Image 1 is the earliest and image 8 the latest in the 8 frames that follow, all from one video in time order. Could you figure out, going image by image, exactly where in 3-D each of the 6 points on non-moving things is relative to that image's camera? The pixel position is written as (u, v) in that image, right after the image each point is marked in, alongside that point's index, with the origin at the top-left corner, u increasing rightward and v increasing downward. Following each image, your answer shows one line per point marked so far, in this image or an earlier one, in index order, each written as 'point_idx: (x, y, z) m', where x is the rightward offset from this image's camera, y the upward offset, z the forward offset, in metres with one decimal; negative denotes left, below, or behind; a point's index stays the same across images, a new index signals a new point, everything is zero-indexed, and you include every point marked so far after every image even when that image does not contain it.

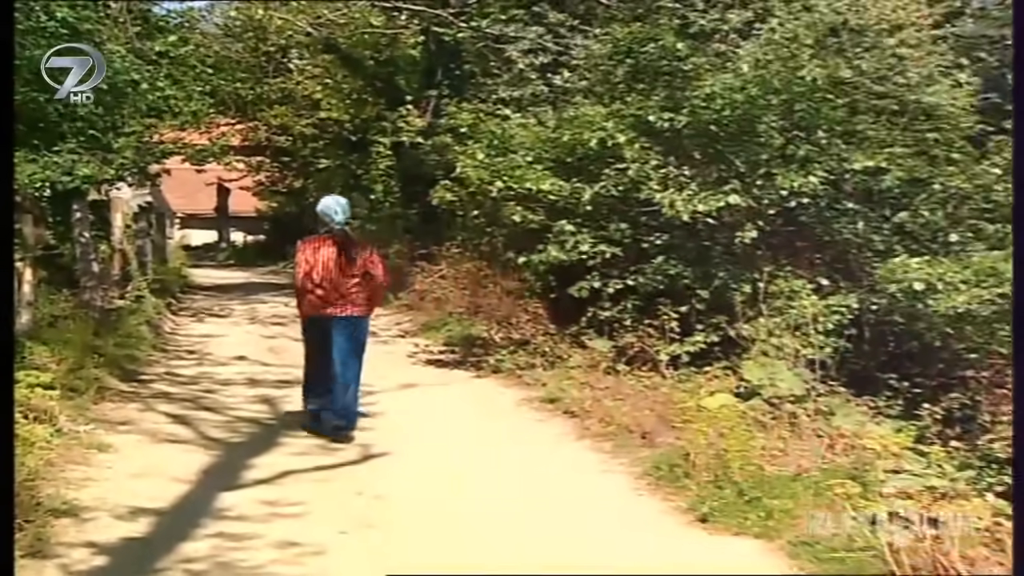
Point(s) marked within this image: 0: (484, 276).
0: (-0.2, +0.1, +6.1) m
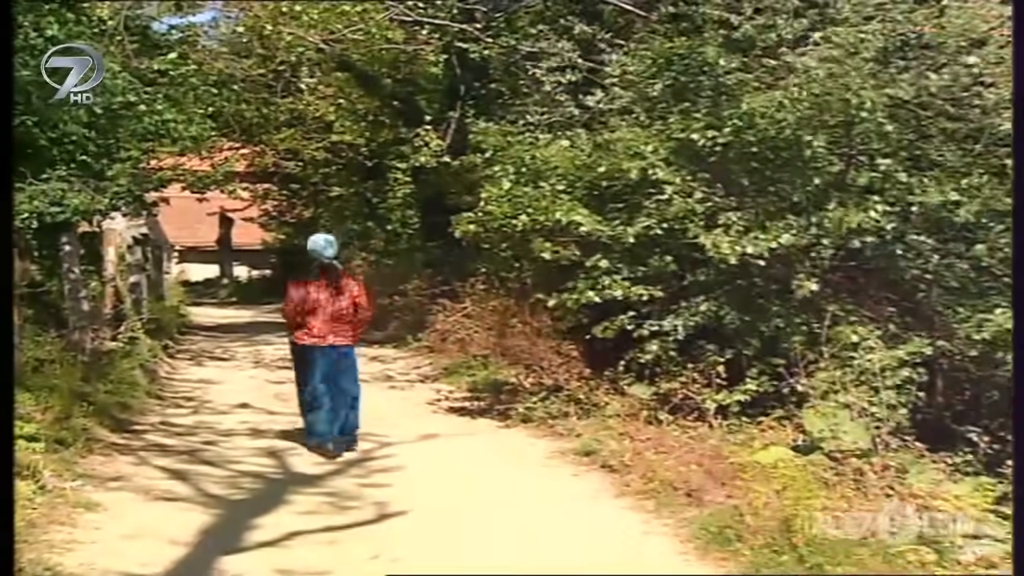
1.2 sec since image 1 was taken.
0: (0.0, -0.1, +5.5) m
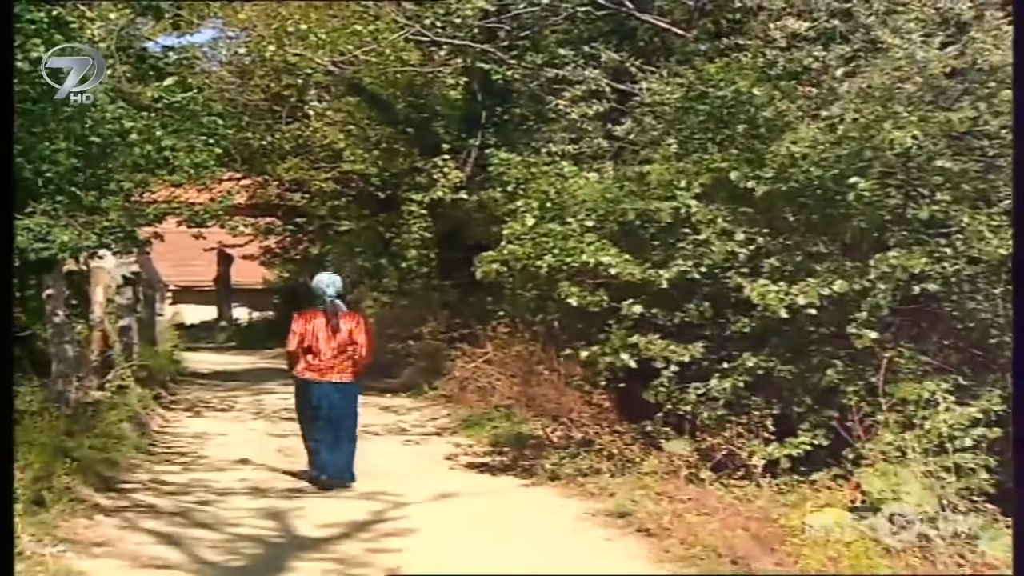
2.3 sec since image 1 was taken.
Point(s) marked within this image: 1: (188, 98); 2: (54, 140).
0: (+0.1, -0.3, +5.0) m
1: (-1.5, +0.9, +5.0) m
2: (-2.0, +0.7, +4.9) m
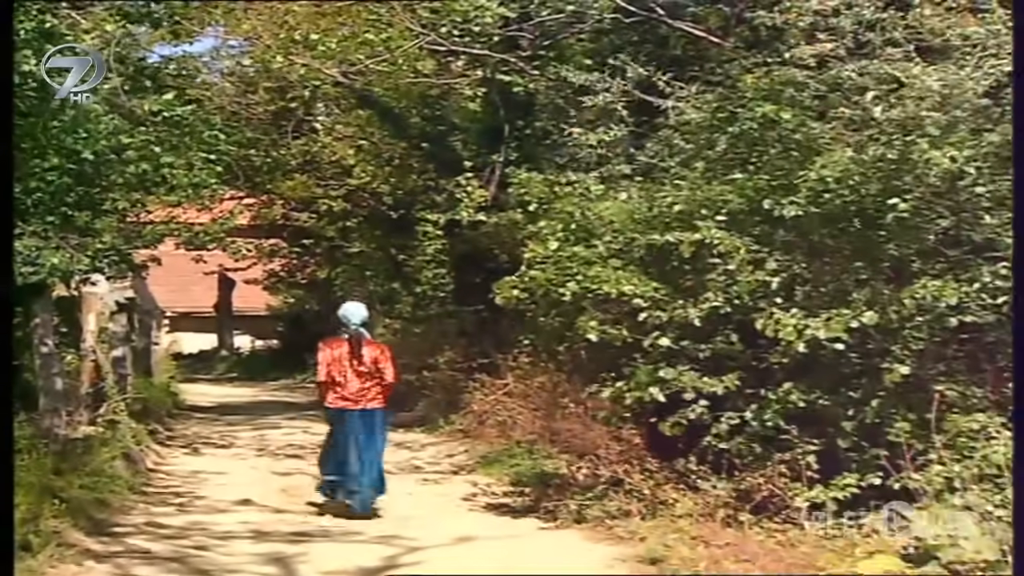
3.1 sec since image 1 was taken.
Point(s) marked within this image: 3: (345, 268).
0: (+0.2, -0.4, +4.7) m
1: (-1.4, +0.7, +4.7) m
2: (-1.9, +0.5, +4.6) m
3: (-0.7, +0.1, +4.6) m
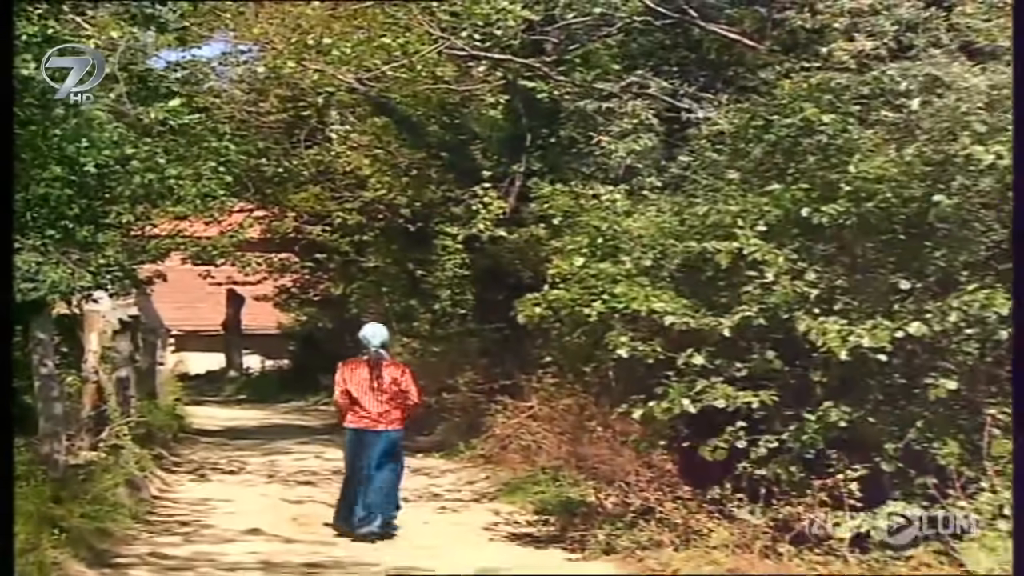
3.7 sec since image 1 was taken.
0: (+0.3, -0.5, +4.4) m
1: (-1.3, +0.7, +4.4) m
2: (-1.9, +0.5, +4.4) m
3: (-0.6, 0.0, +4.4) m
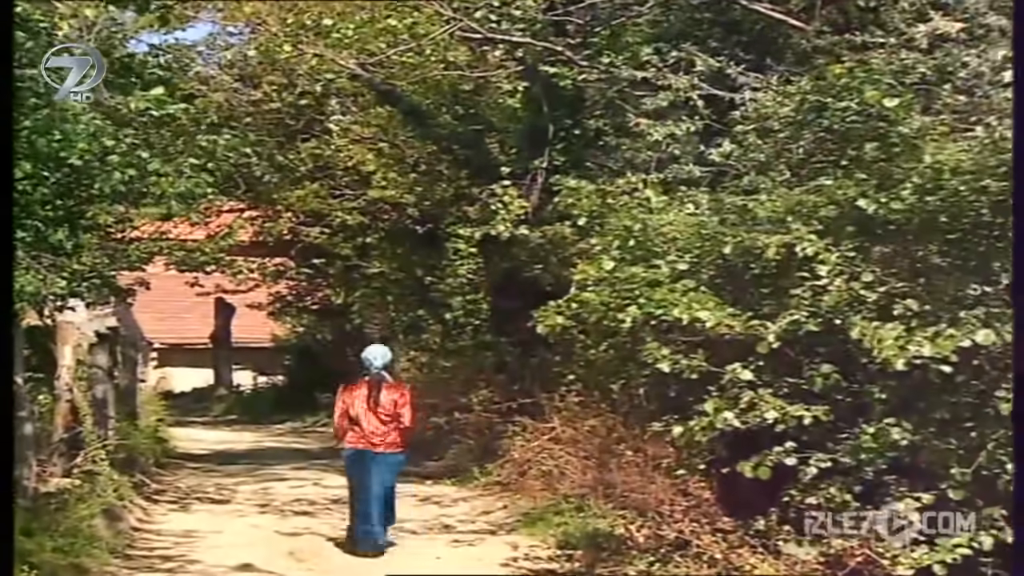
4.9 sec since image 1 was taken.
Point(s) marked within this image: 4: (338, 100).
0: (+0.4, -0.5, +4.0) m
1: (-1.2, +0.6, +4.0) m
2: (-1.8, +0.4, +4.0) m
3: (-0.5, 0.0, +3.9) m
4: (-0.6, +0.7, +4.0) m
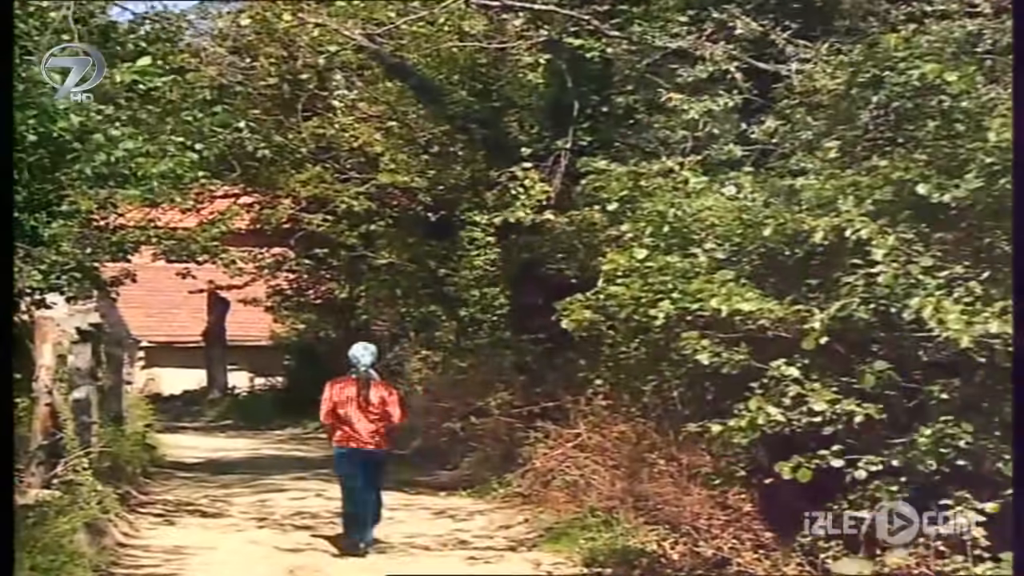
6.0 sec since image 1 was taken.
0: (+0.4, -0.5, +3.6) m
1: (-1.1, +0.7, +3.6) m
2: (-1.7, +0.5, +3.6) m
3: (-0.5, 0.0, +3.6) m
4: (-0.6, +0.7, +3.6) m
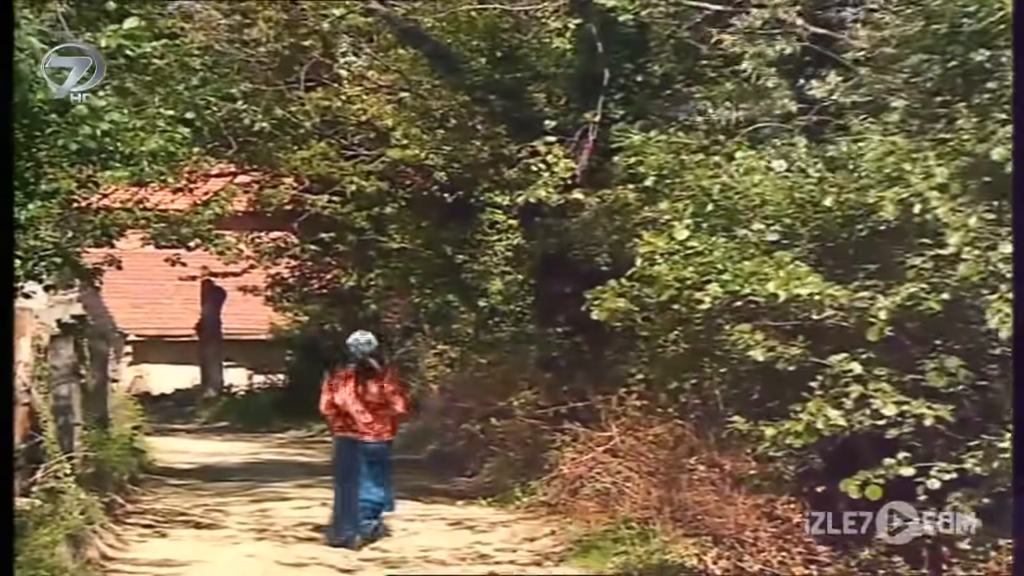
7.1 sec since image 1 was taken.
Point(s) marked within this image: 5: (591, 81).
0: (+0.5, -0.5, +3.3) m
1: (-1.1, +0.7, +3.3) m
2: (-1.6, +0.5, +3.3) m
3: (-0.4, 0.0, +3.2) m
4: (-0.5, +0.7, +3.3) m
5: (+0.2, +0.6, +3.3) m
